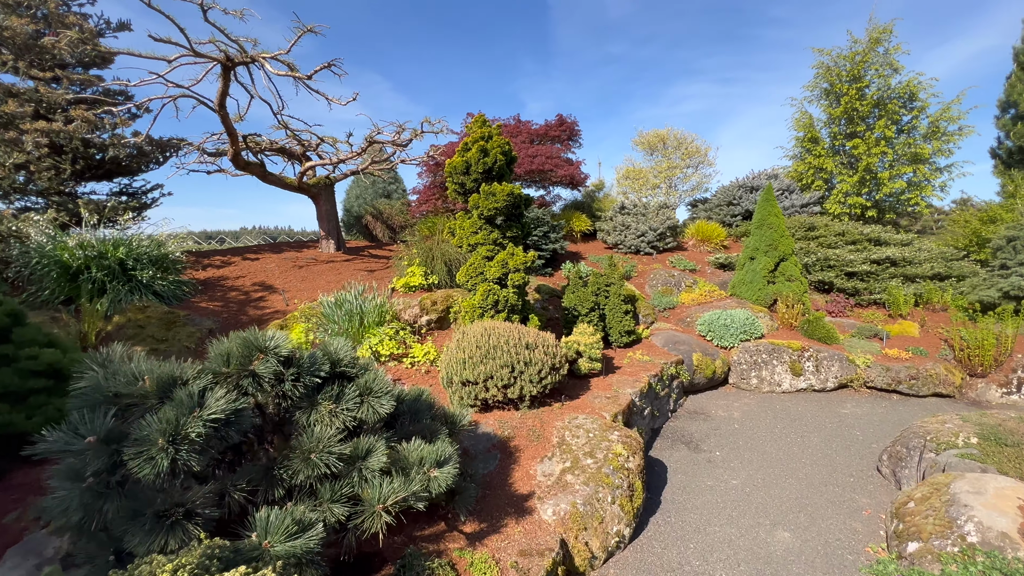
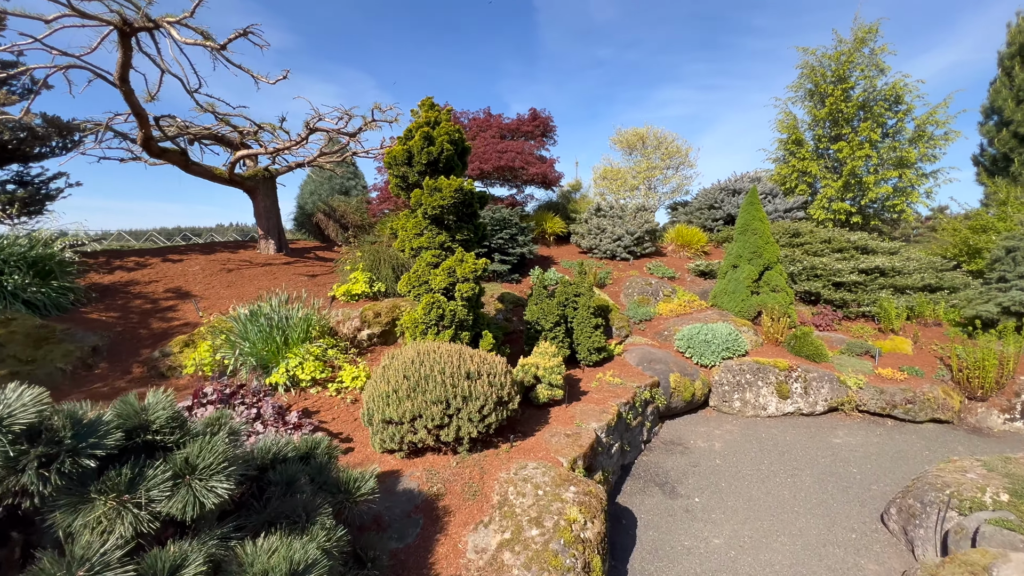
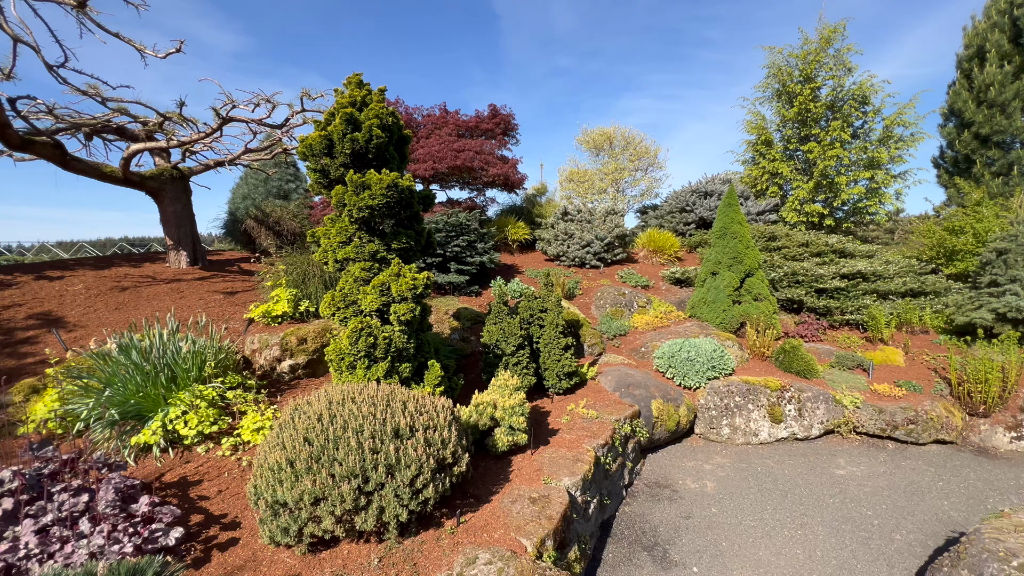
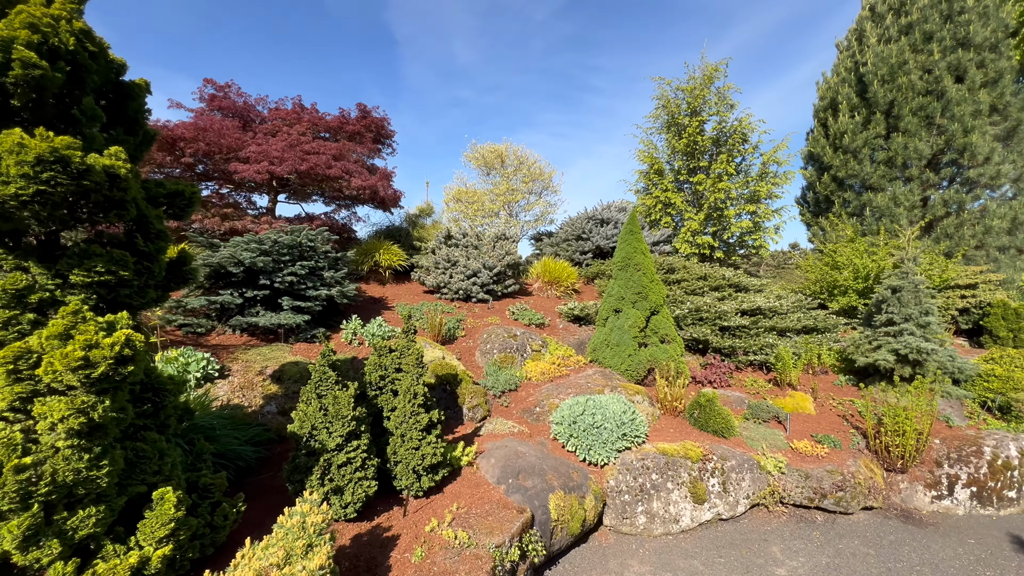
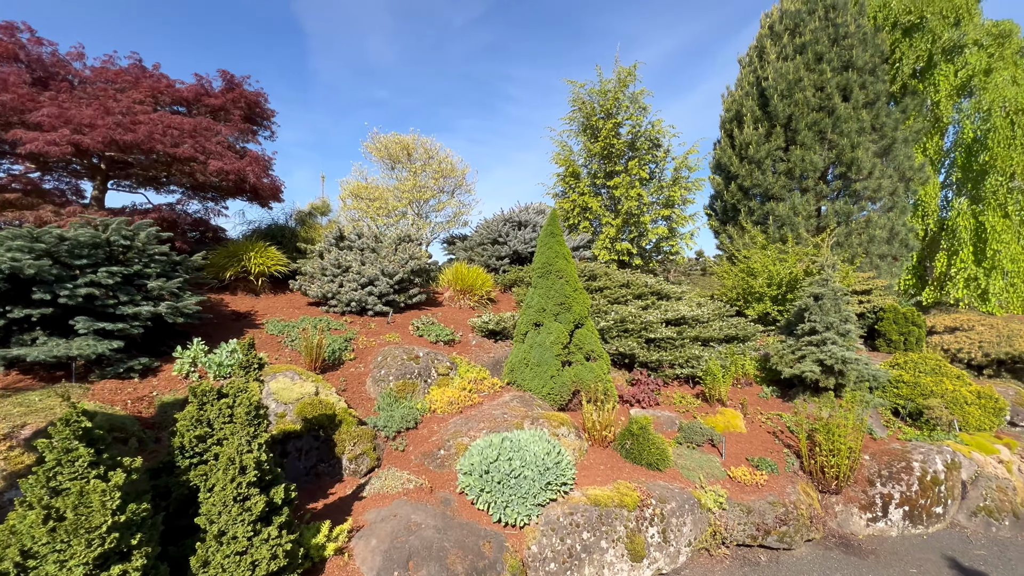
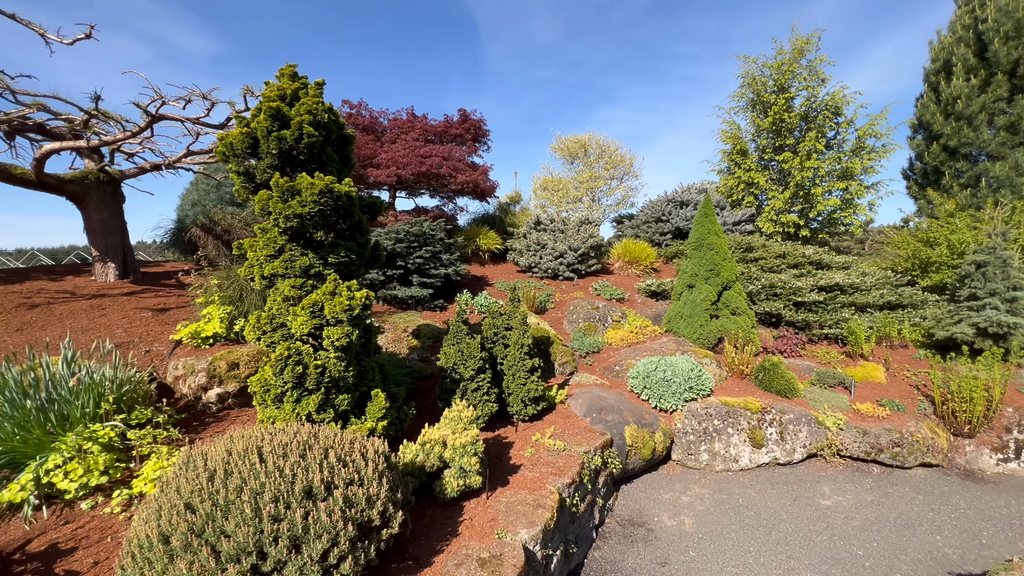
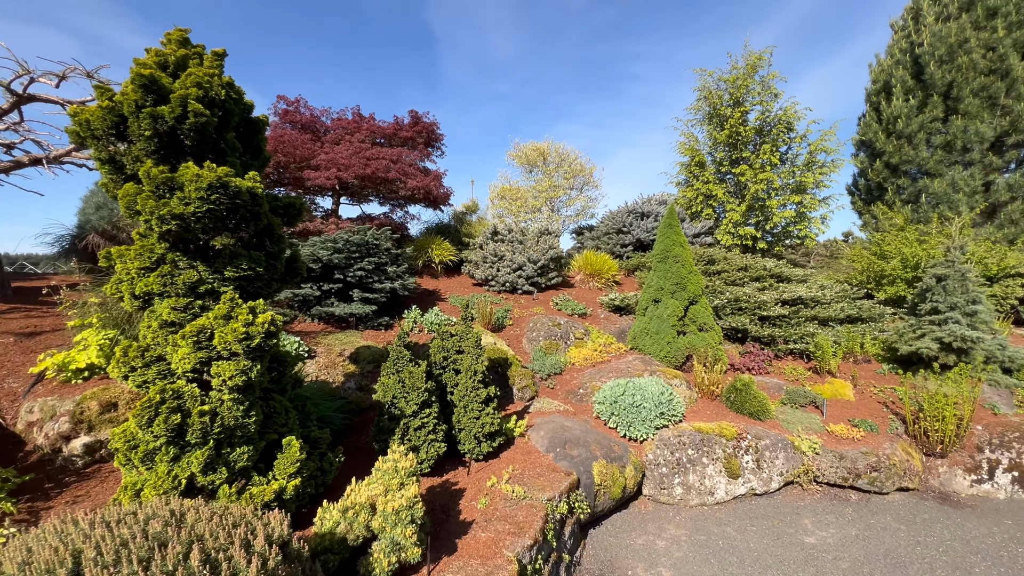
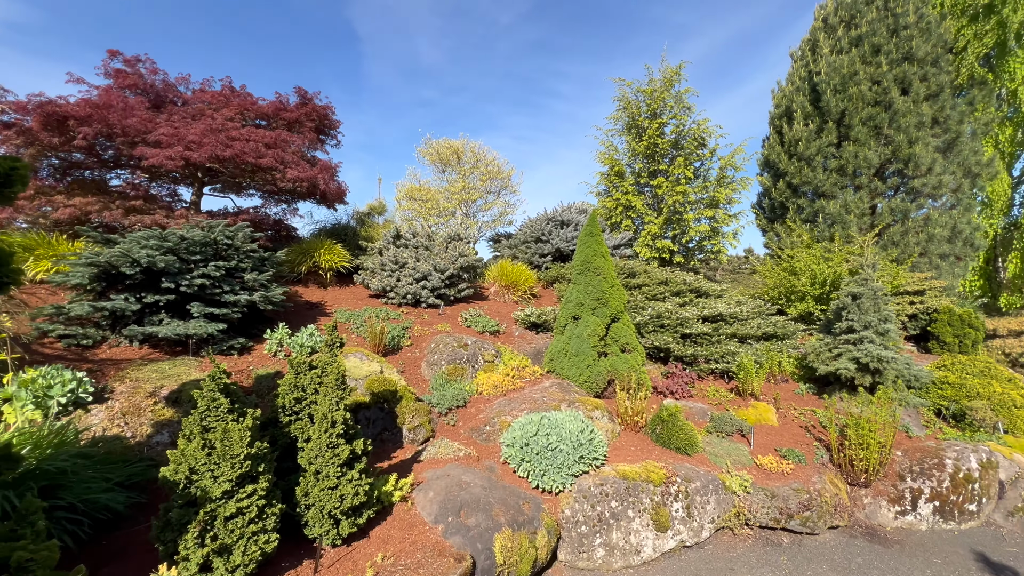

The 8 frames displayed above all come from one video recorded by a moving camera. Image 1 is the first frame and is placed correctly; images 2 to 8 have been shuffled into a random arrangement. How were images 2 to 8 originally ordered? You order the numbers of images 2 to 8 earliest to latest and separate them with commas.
2, 3, 6, 7, 4, 8, 5
